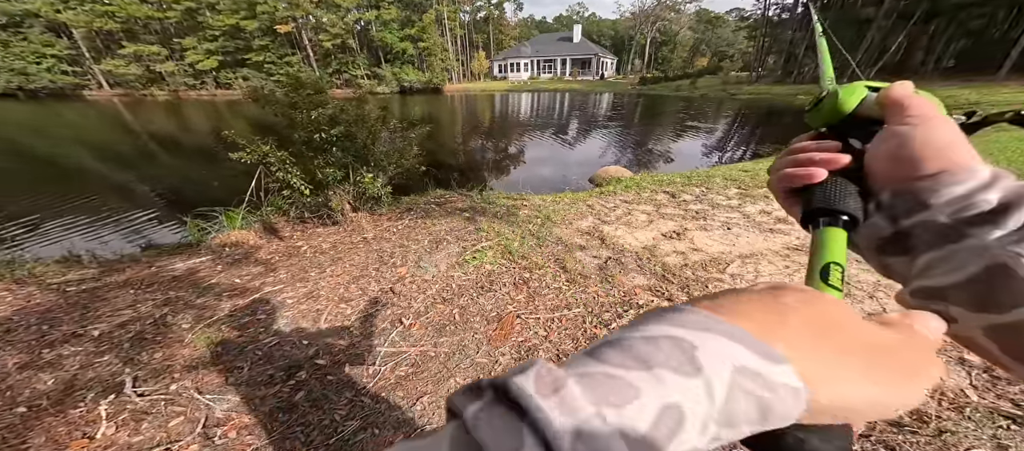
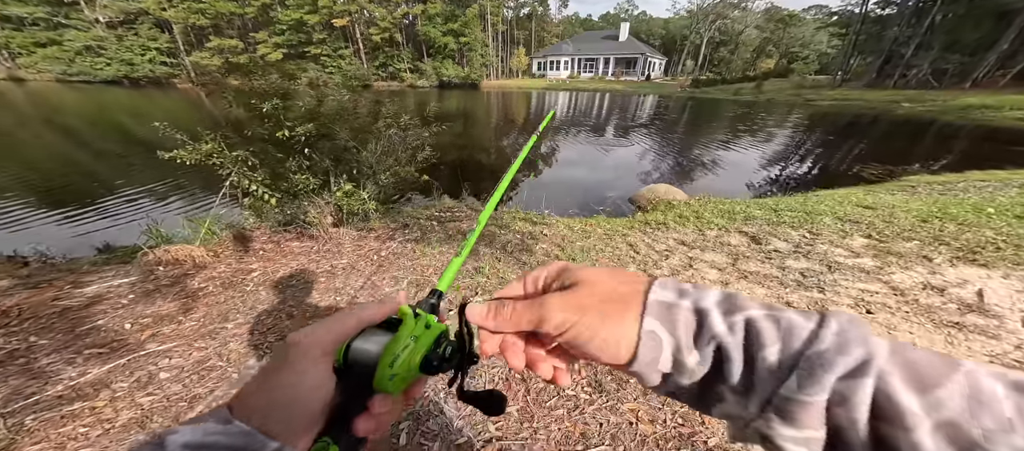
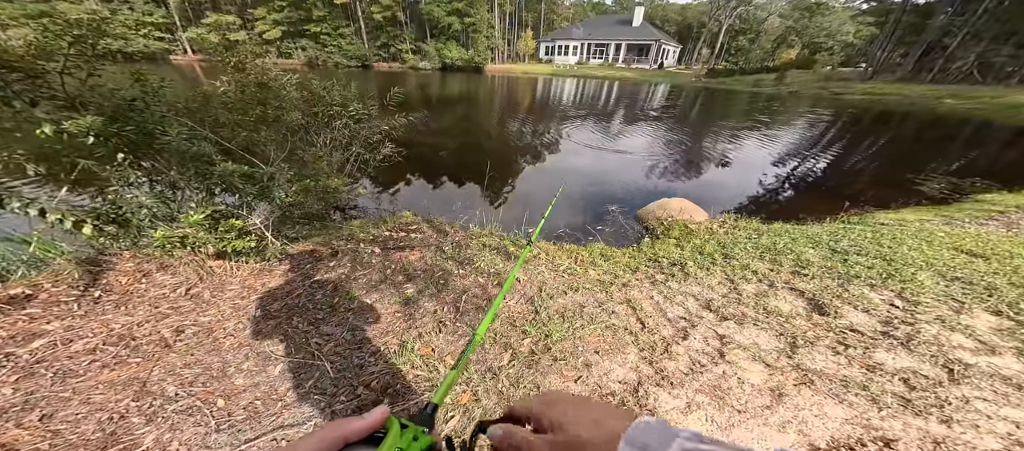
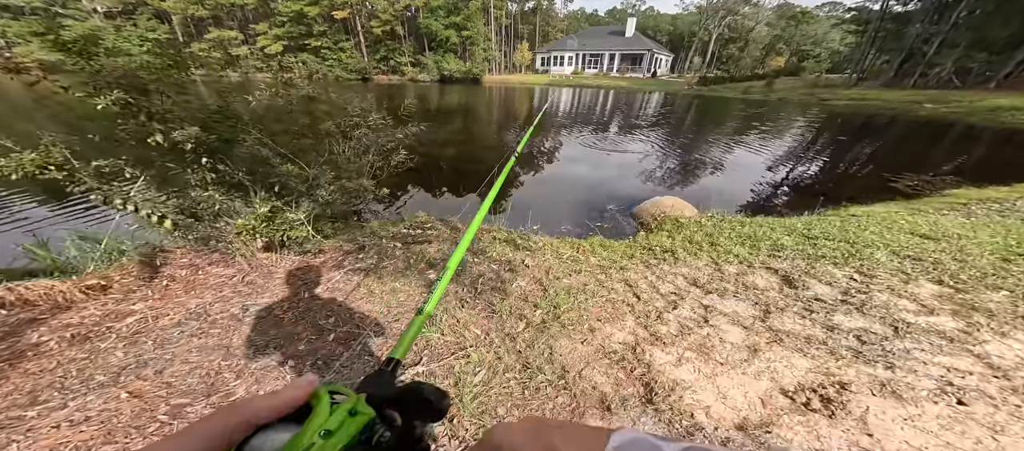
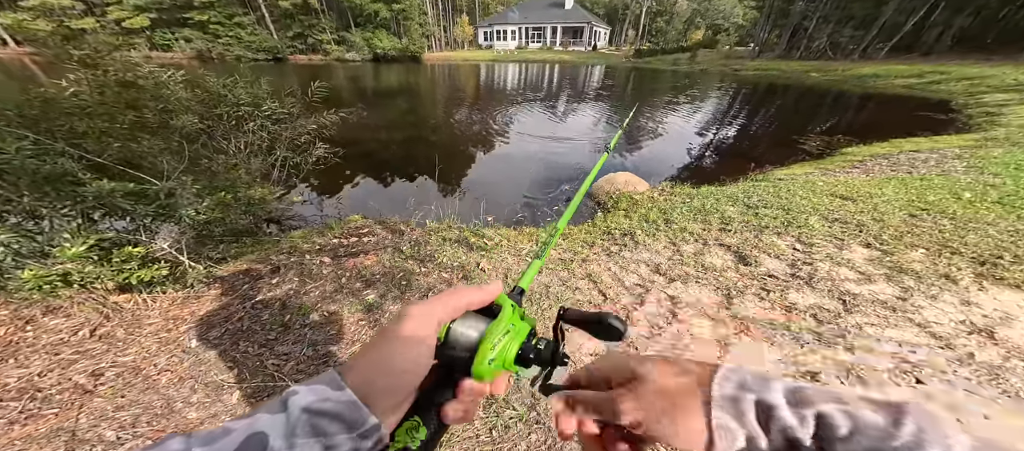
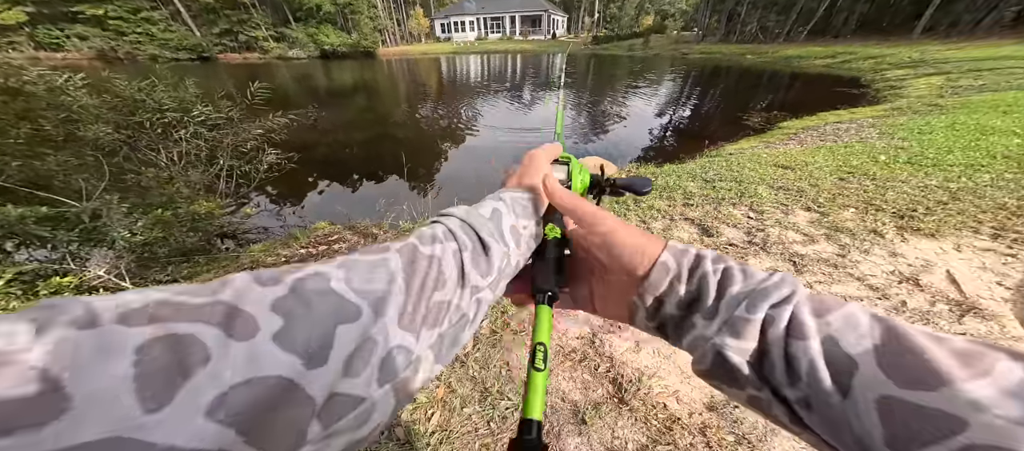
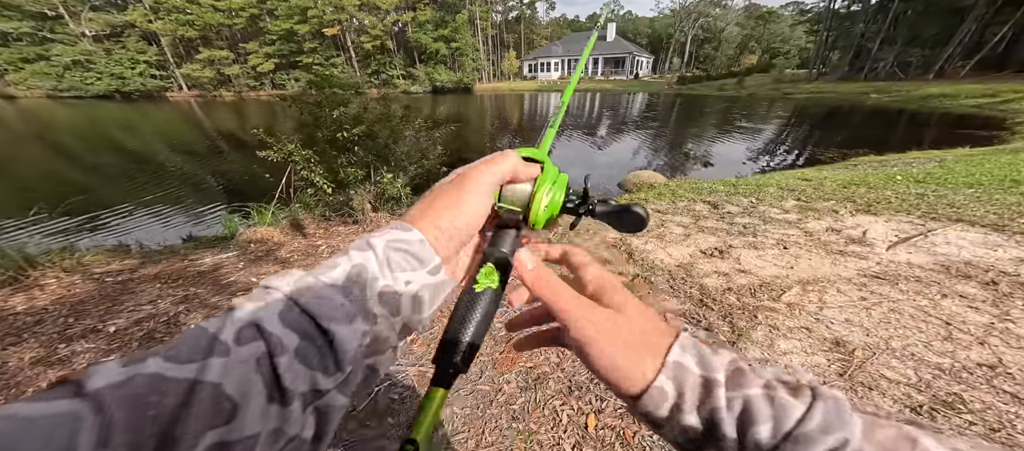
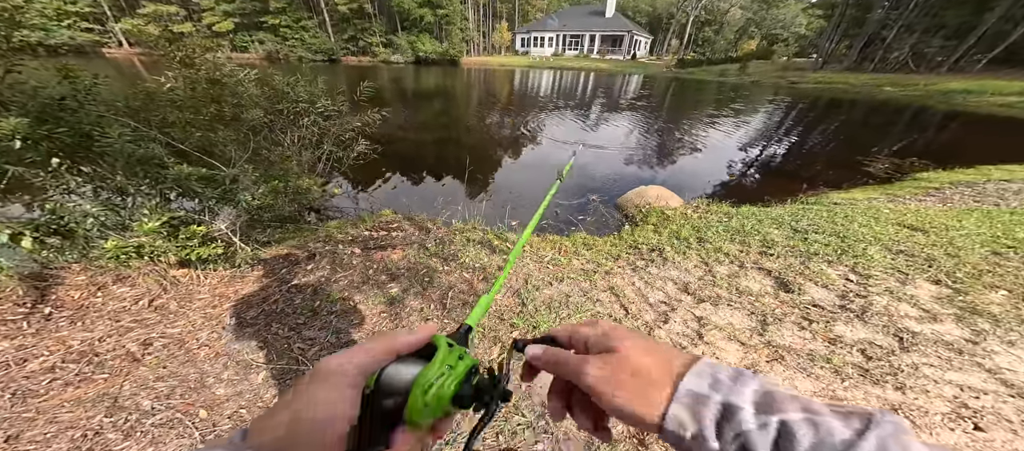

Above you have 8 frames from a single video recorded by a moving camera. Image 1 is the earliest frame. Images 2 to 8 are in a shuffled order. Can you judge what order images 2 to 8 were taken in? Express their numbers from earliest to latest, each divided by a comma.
7, 2, 4, 3, 8, 5, 6
